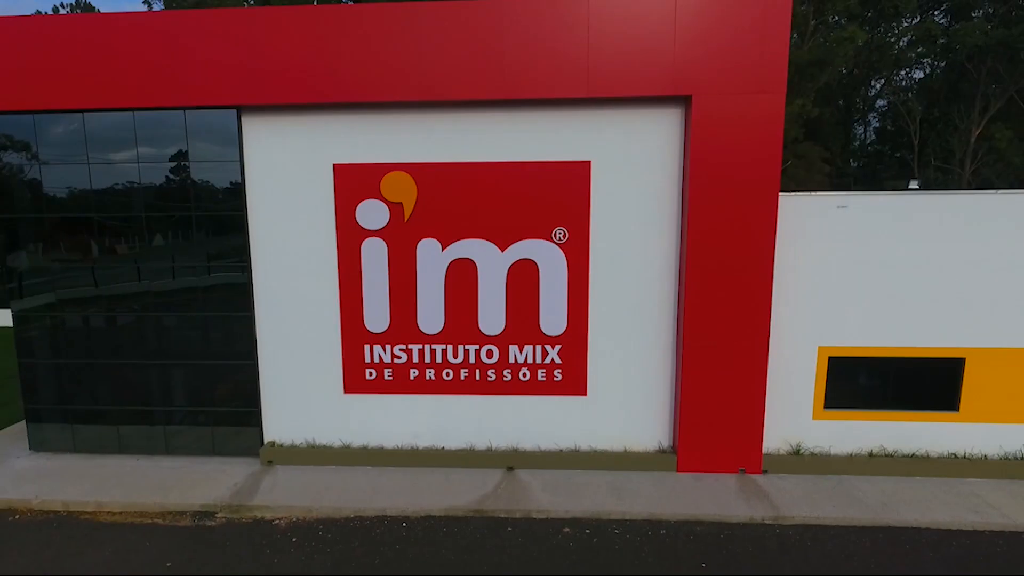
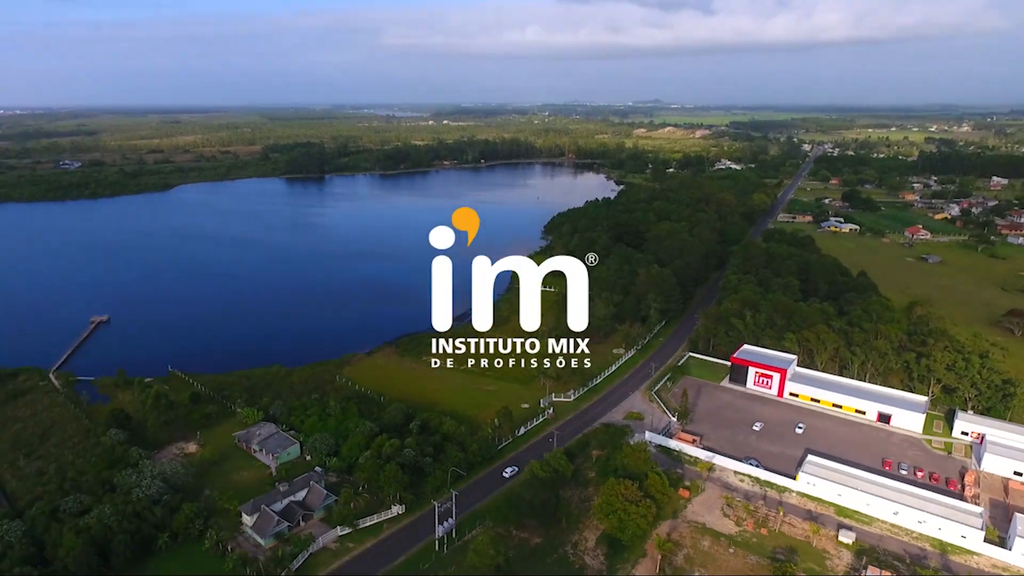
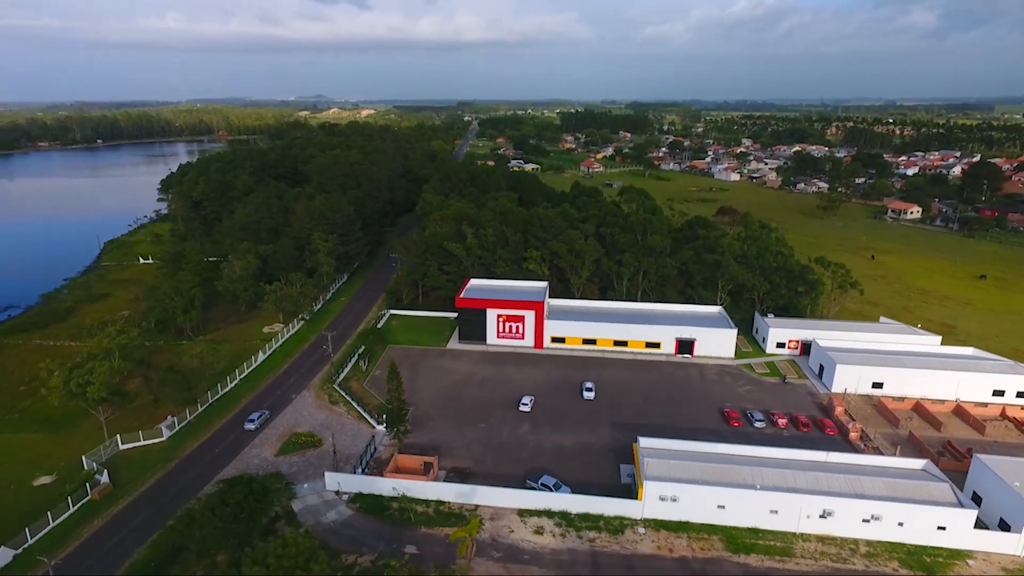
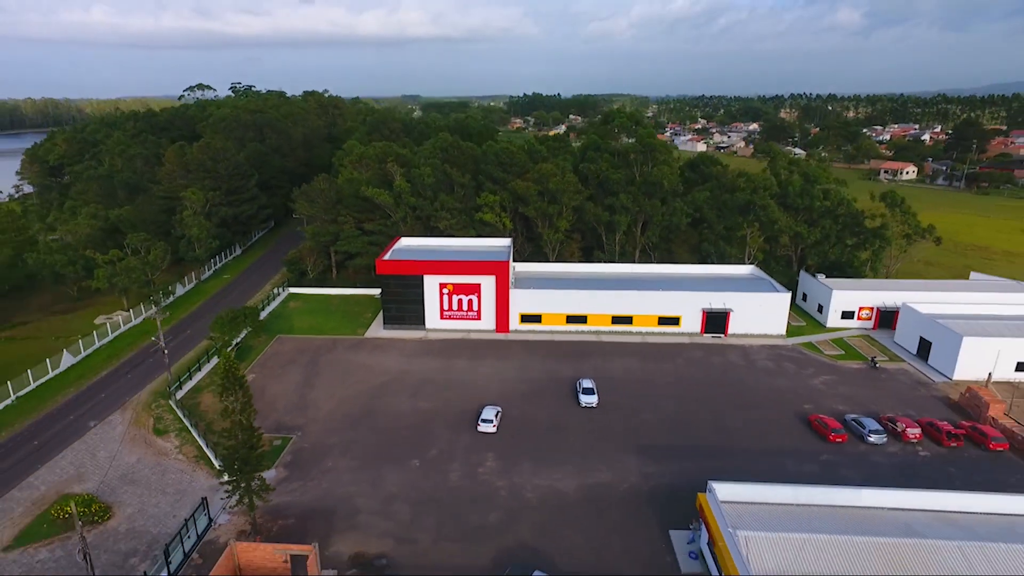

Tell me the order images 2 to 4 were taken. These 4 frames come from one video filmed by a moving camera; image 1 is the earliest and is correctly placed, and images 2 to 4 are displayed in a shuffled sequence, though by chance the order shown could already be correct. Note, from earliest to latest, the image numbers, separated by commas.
4, 3, 2
